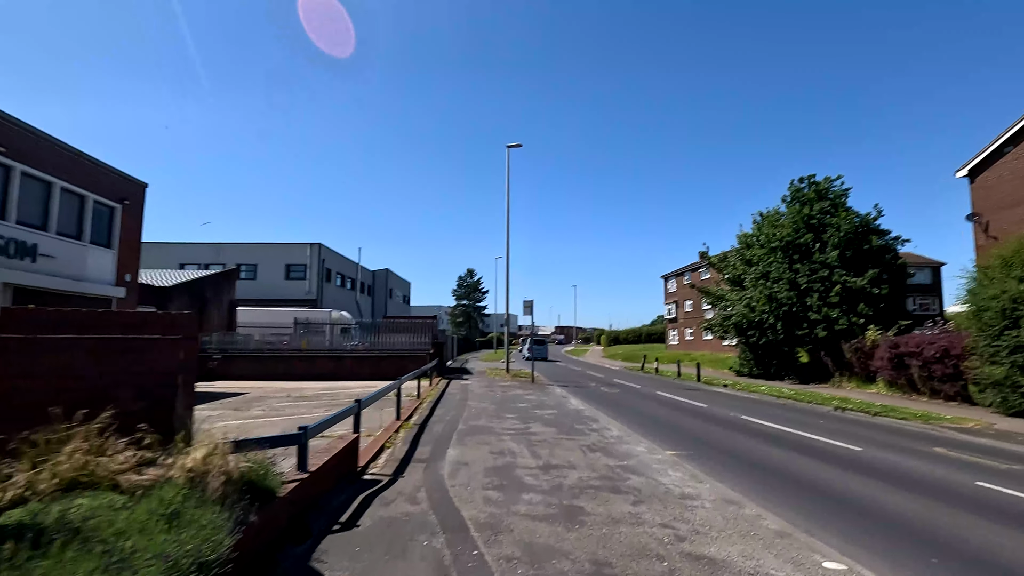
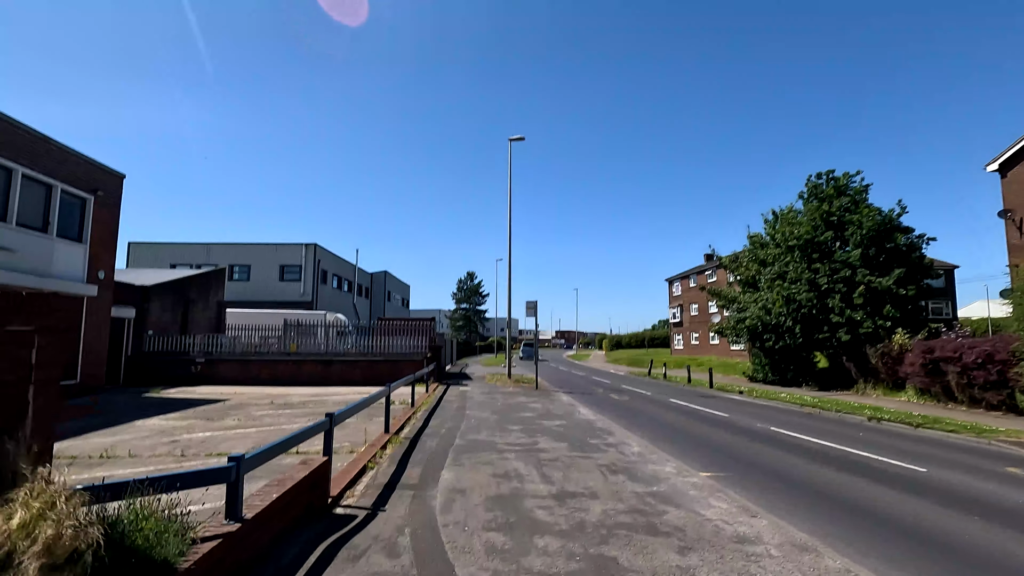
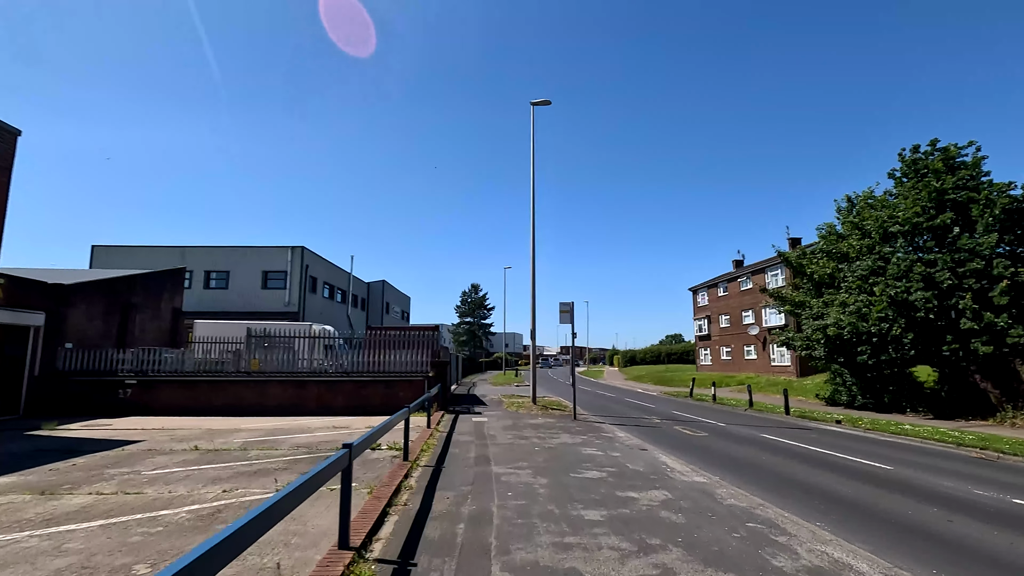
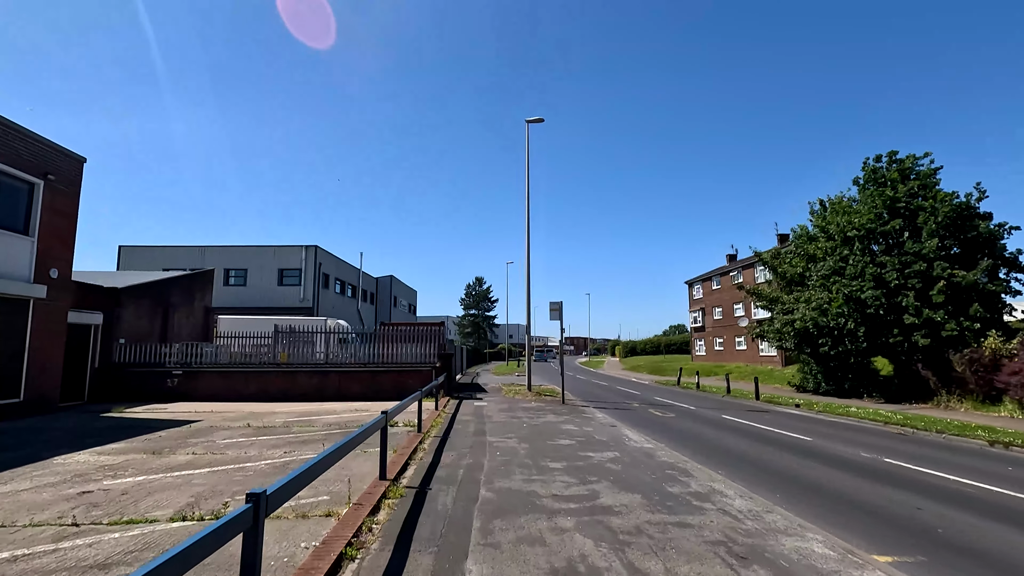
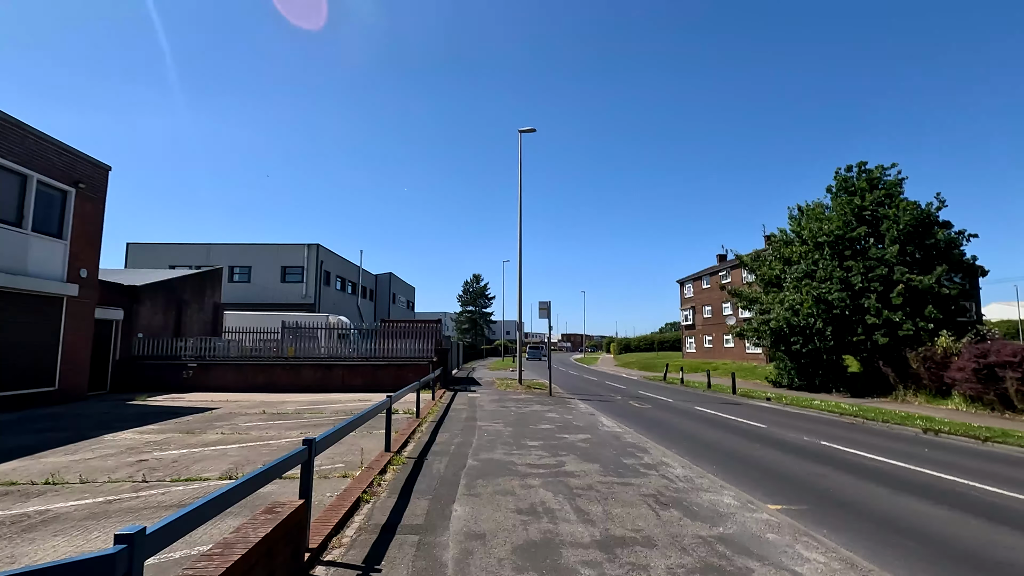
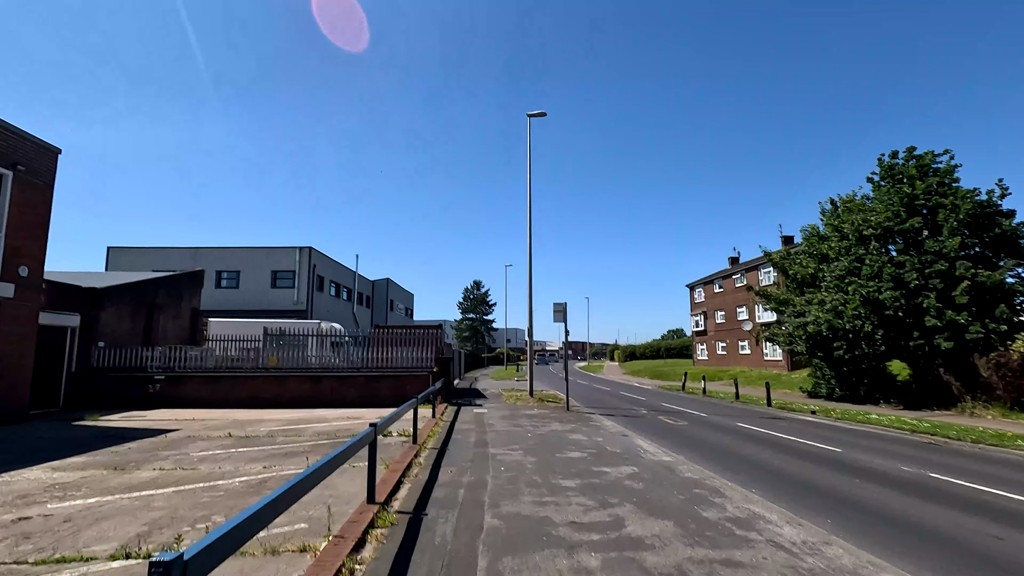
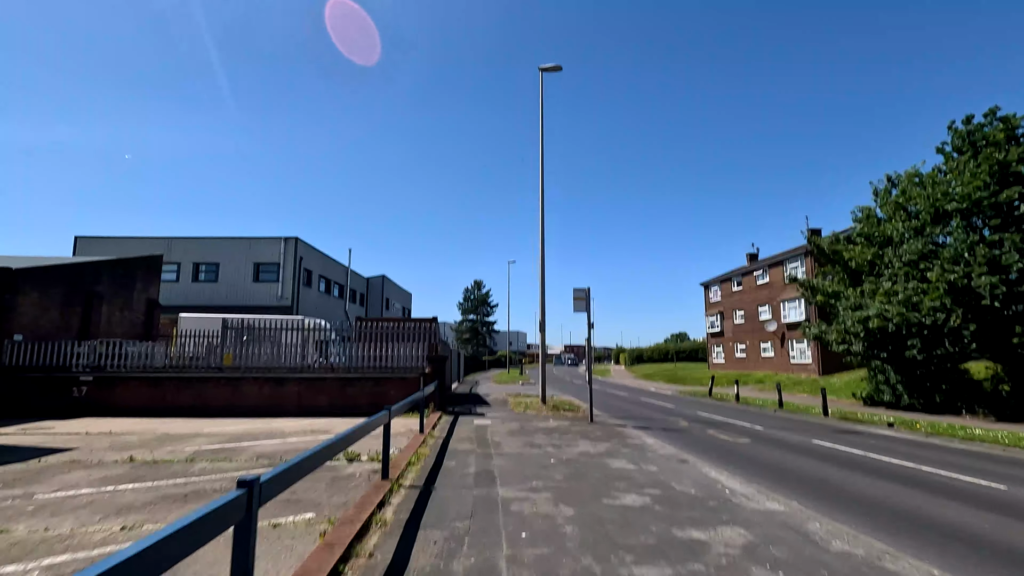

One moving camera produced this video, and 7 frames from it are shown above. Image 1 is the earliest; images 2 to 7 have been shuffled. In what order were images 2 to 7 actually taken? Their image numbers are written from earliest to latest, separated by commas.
2, 5, 4, 6, 3, 7
